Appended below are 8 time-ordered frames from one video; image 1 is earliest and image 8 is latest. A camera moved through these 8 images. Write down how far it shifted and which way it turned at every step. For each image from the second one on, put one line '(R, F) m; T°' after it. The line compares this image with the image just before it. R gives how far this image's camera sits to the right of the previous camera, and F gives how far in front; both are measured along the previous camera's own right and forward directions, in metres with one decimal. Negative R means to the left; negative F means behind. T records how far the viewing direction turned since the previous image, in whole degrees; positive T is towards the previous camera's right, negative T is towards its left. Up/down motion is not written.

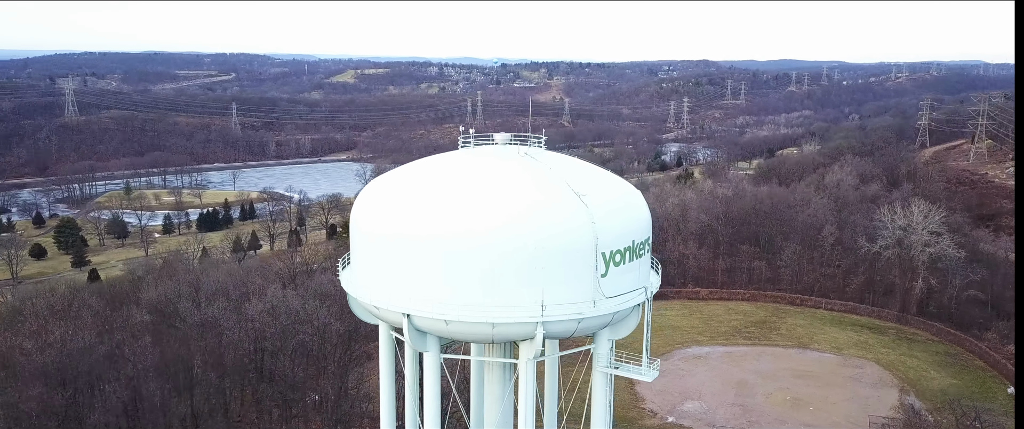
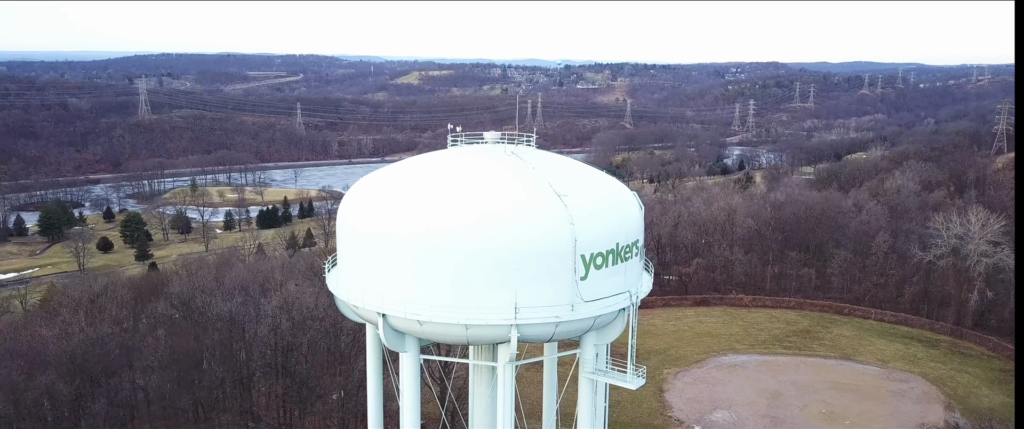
(+1.3, +0.3) m; -5°
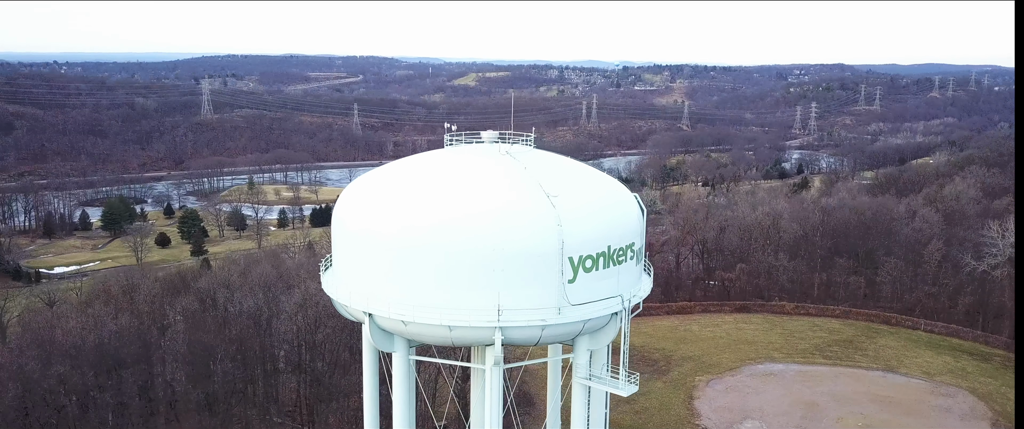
(+1.1, +0.2) m; -4°
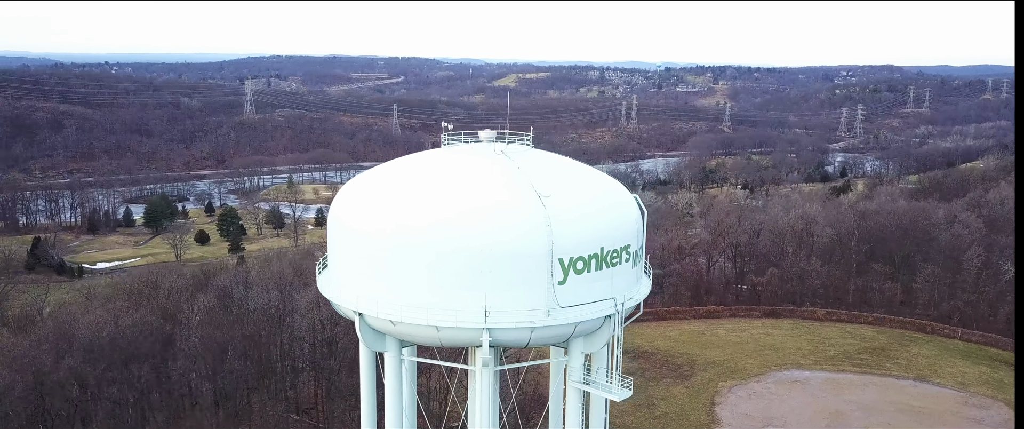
(+0.8, +0.2) m; -3°
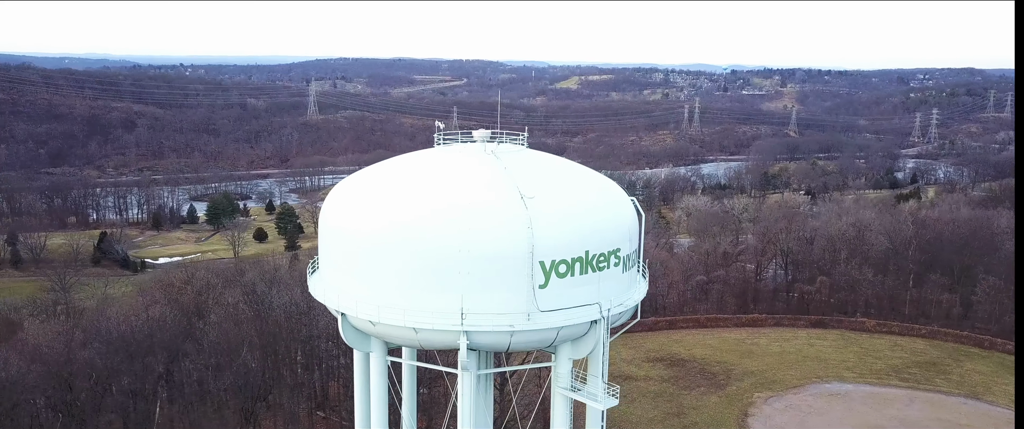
(+1.2, +0.3) m; -4°
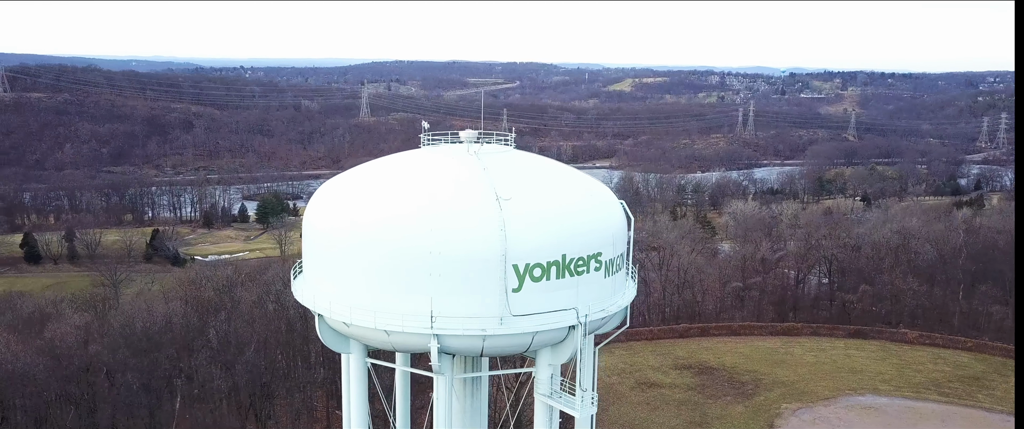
(+1.1, +0.3) m; -4°
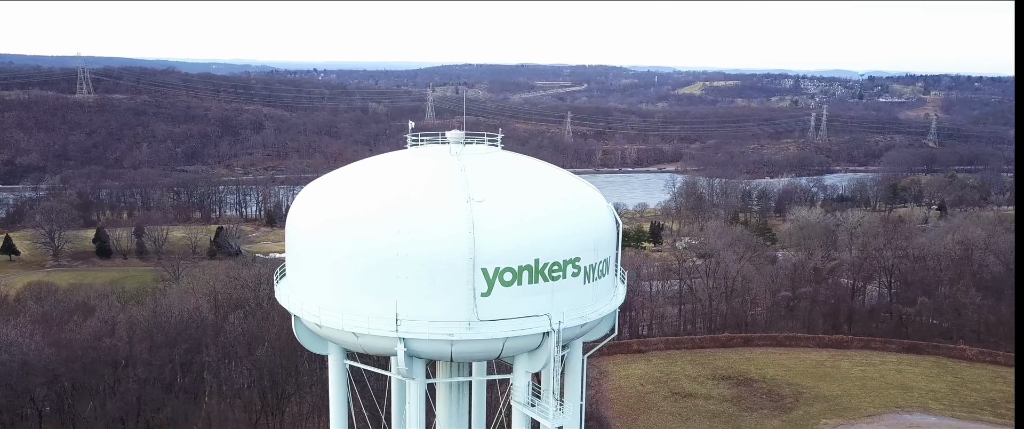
(+1.4, +0.4) m; -5°
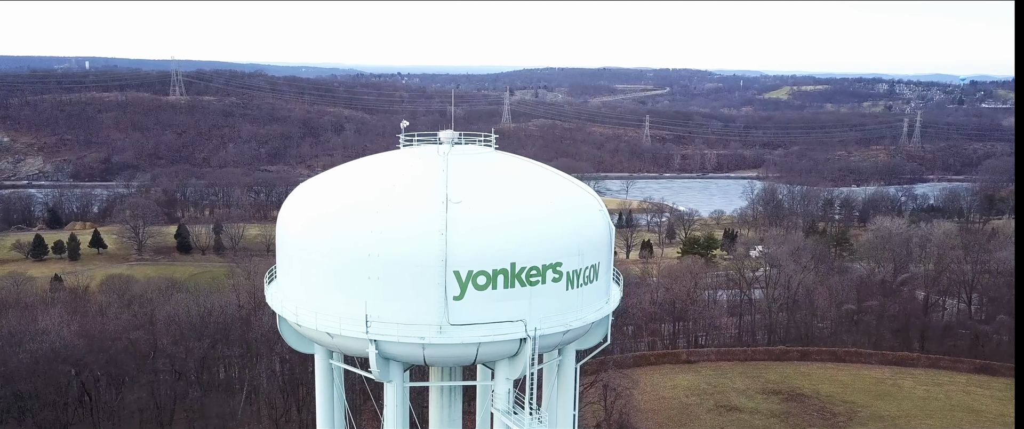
(+1.4, +0.4) m; -6°
